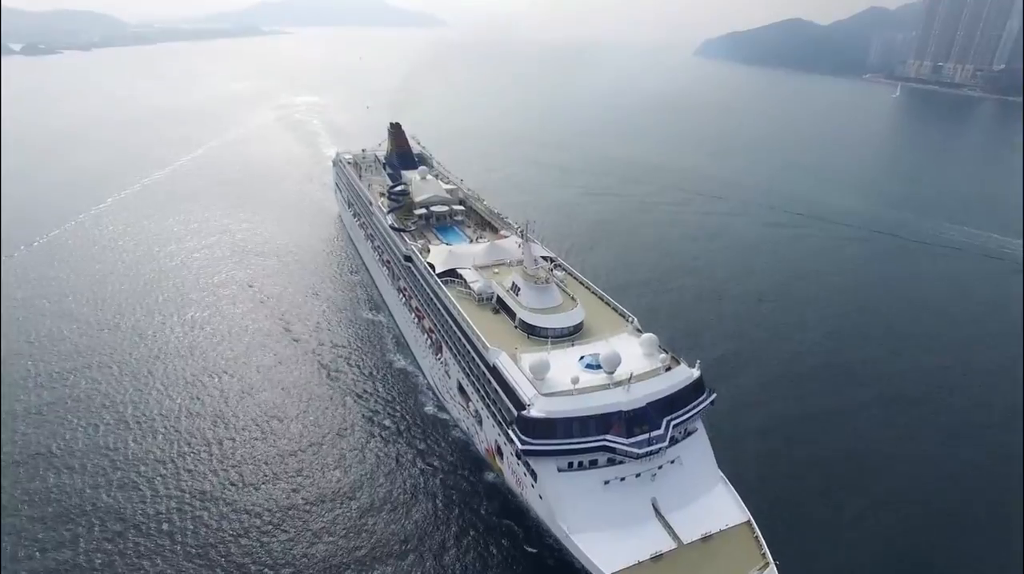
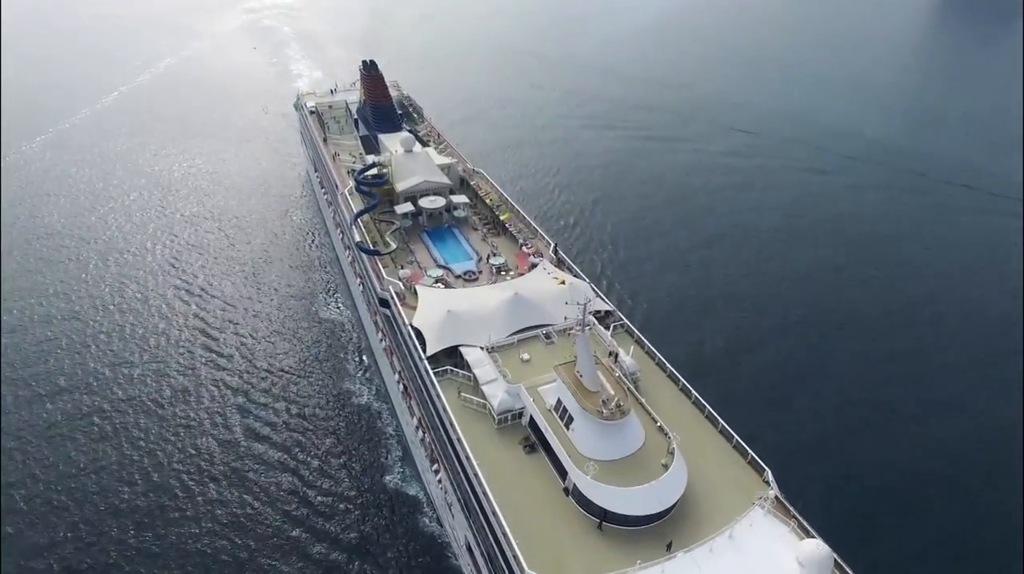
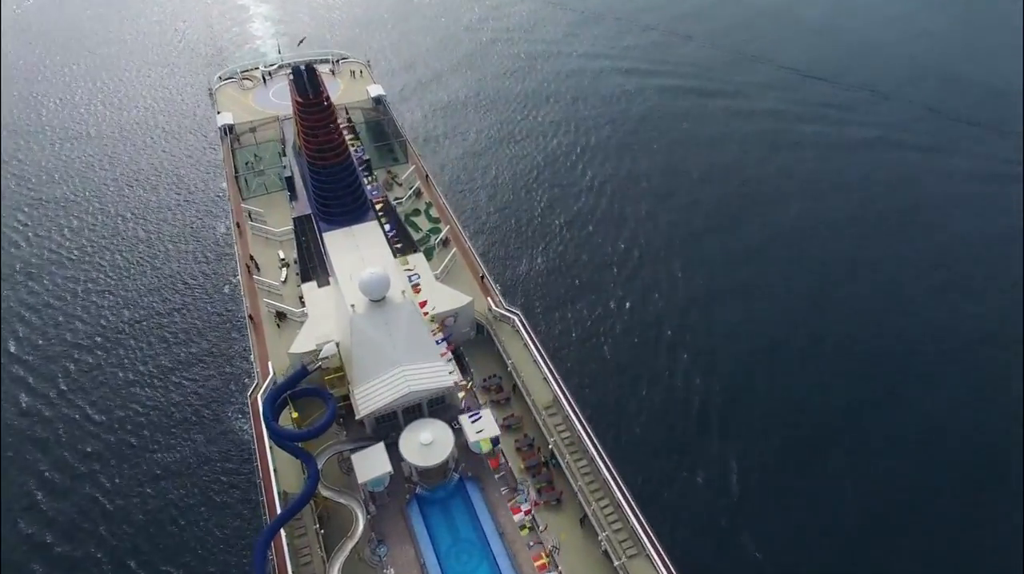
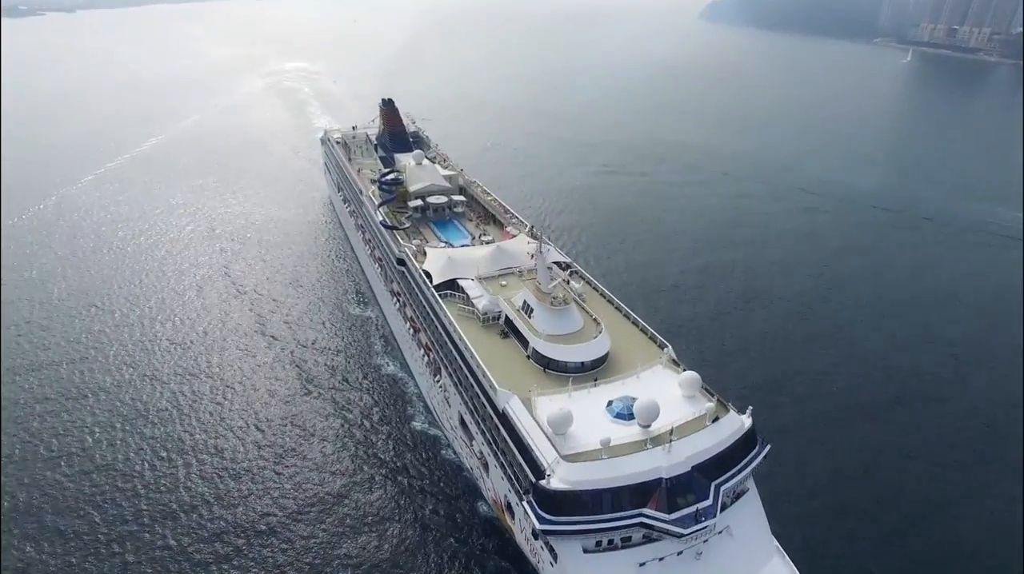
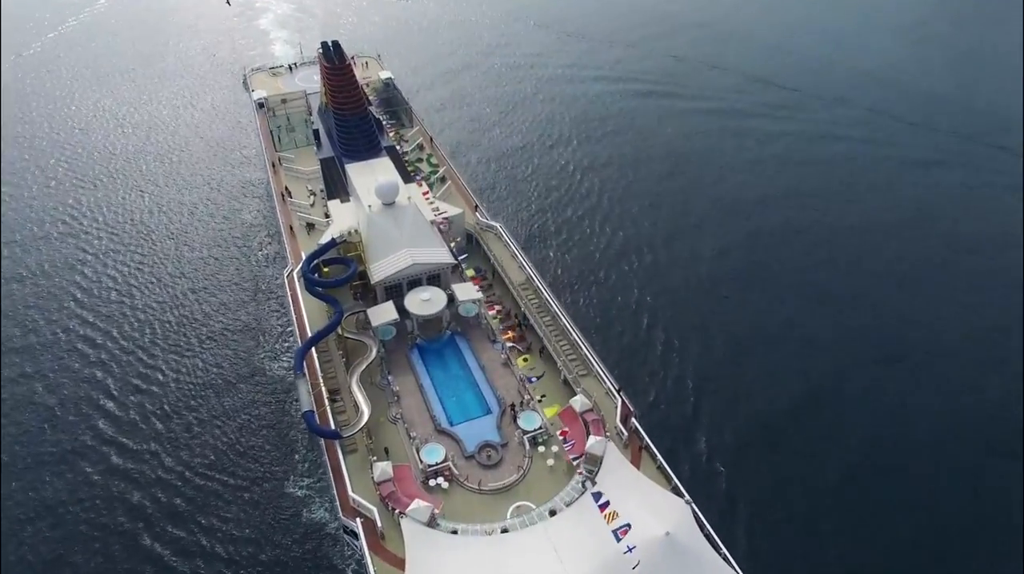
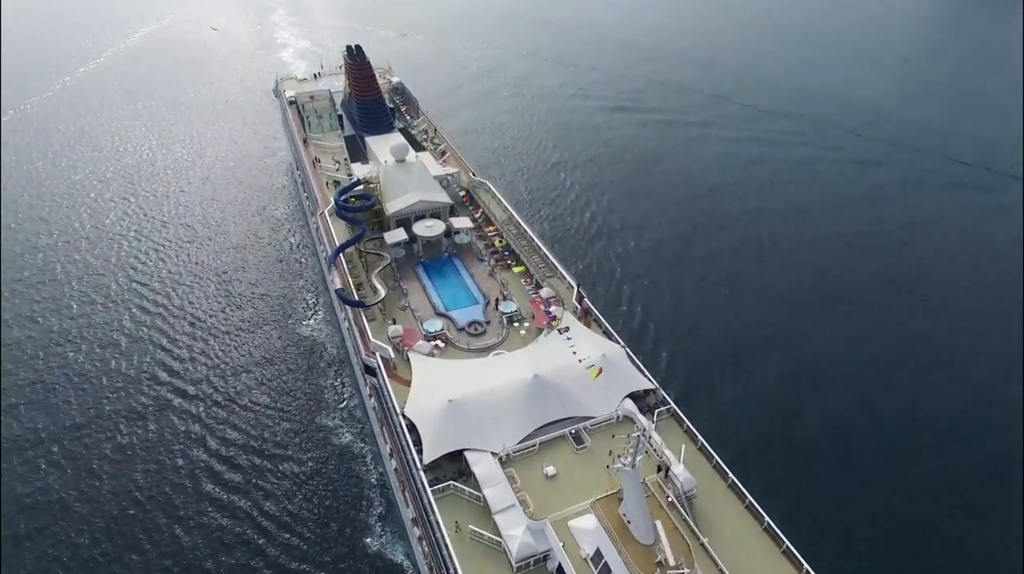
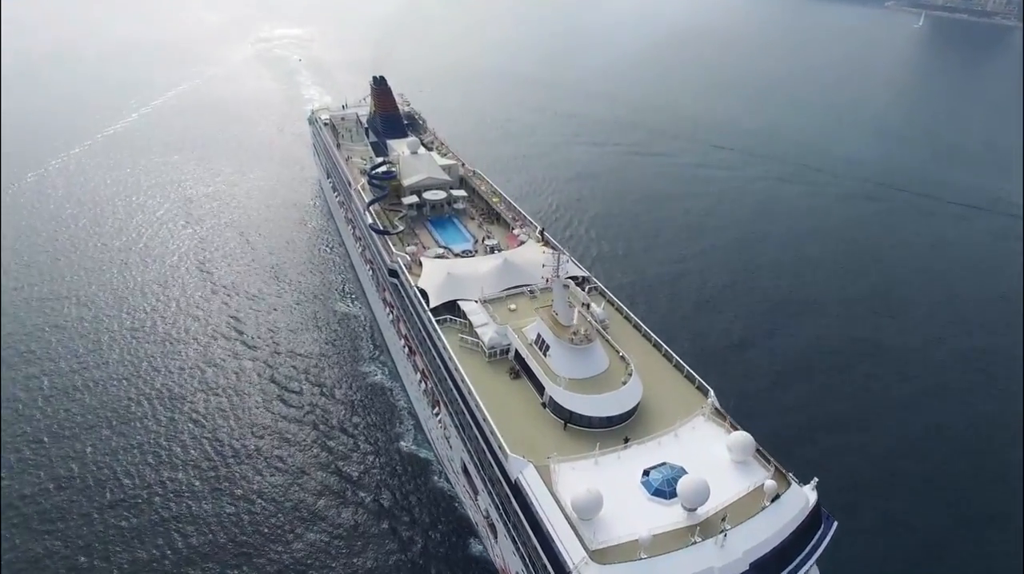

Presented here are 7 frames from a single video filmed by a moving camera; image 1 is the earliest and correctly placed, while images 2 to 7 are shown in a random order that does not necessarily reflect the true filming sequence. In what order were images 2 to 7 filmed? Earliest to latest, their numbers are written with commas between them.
4, 7, 2, 6, 5, 3
